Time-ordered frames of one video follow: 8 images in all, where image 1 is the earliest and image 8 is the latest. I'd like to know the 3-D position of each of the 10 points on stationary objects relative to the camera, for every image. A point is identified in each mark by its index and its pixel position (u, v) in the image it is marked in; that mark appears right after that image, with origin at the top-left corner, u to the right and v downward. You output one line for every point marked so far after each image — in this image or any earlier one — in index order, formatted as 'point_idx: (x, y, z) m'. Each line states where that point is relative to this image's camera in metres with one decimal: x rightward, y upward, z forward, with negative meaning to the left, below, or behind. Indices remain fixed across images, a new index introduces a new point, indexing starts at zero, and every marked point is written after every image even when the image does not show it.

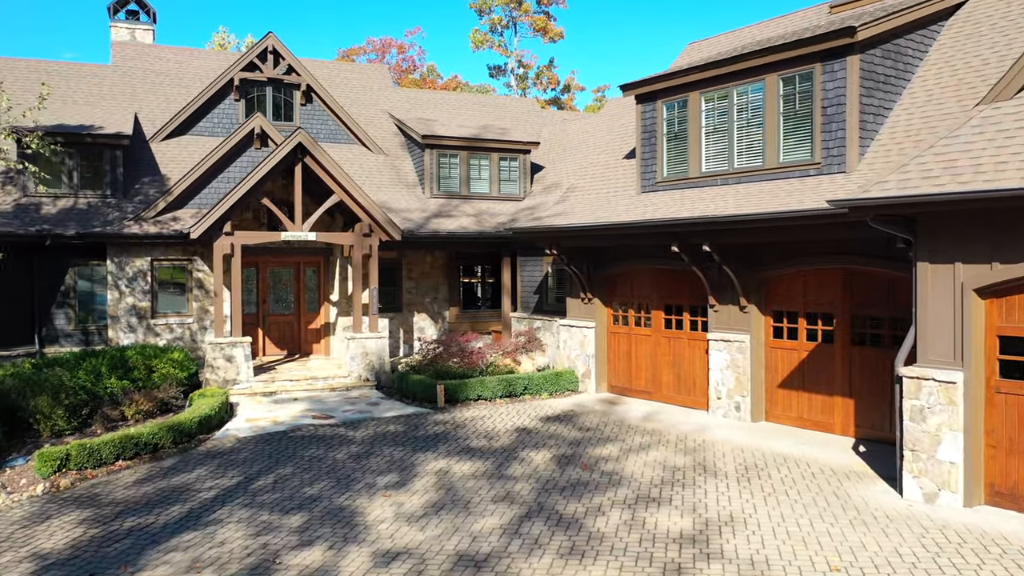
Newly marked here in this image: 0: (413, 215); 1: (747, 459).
0: (-2.4, +1.7, +18.6) m
1: (+3.1, -2.3, +10.3) m
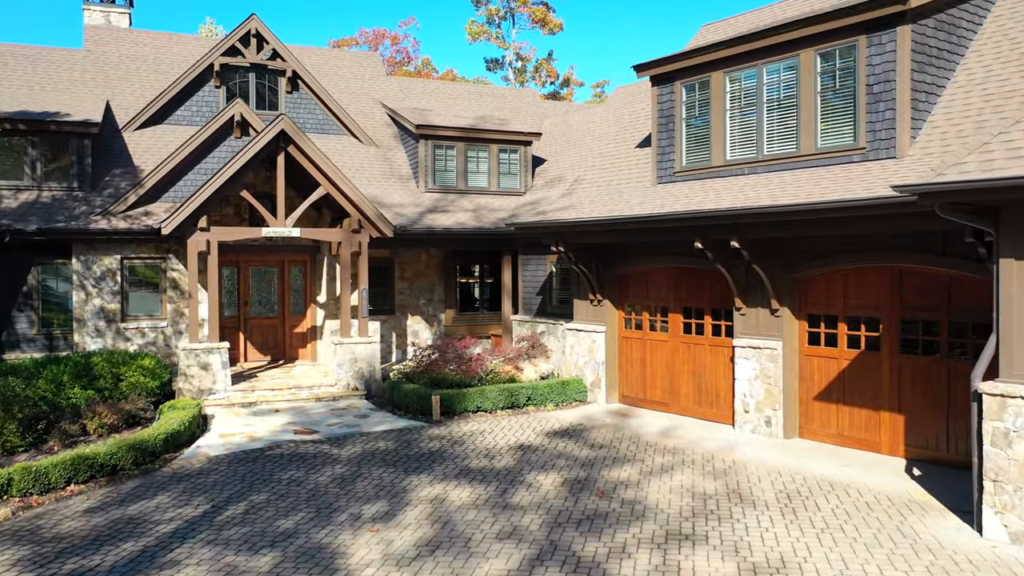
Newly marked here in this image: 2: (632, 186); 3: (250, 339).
0: (-2.3, +1.7, +17.3) m
1: (+3.2, -2.3, +9.0) m
2: (+2.0, +1.7, +13.3) m
3: (-5.9, -1.1, +17.6) m
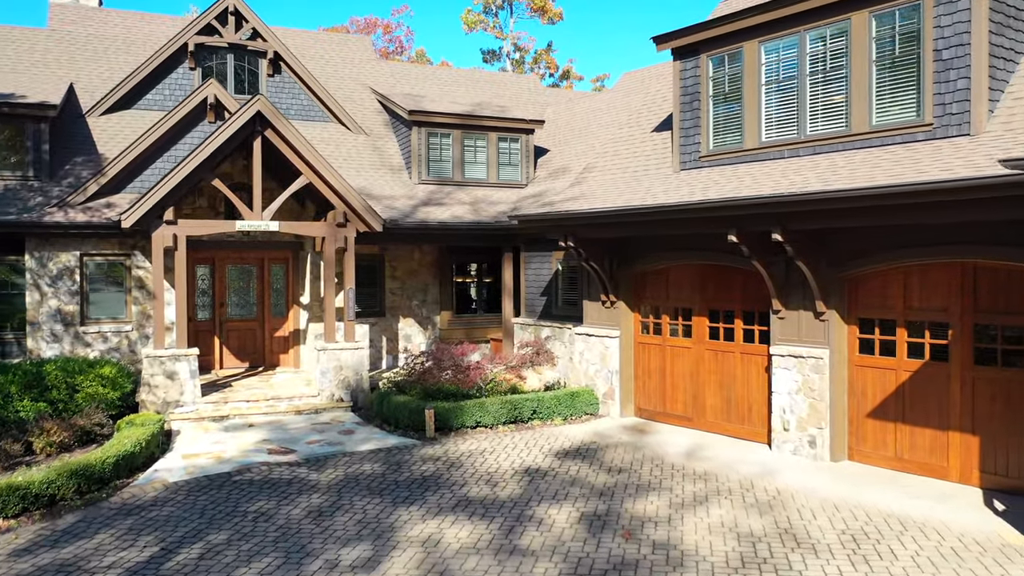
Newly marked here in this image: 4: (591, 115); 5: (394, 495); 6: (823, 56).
0: (-2.3, +1.7, +15.8) m
1: (+3.2, -2.3, +7.5) m
2: (+2.1, +1.7, +11.8) m
3: (-5.9, -1.1, +16.1) m
4: (+1.9, +4.1, +18.7) m
5: (-1.4, -2.4, +9.1) m
6: (+3.9, +2.9, +9.8) m
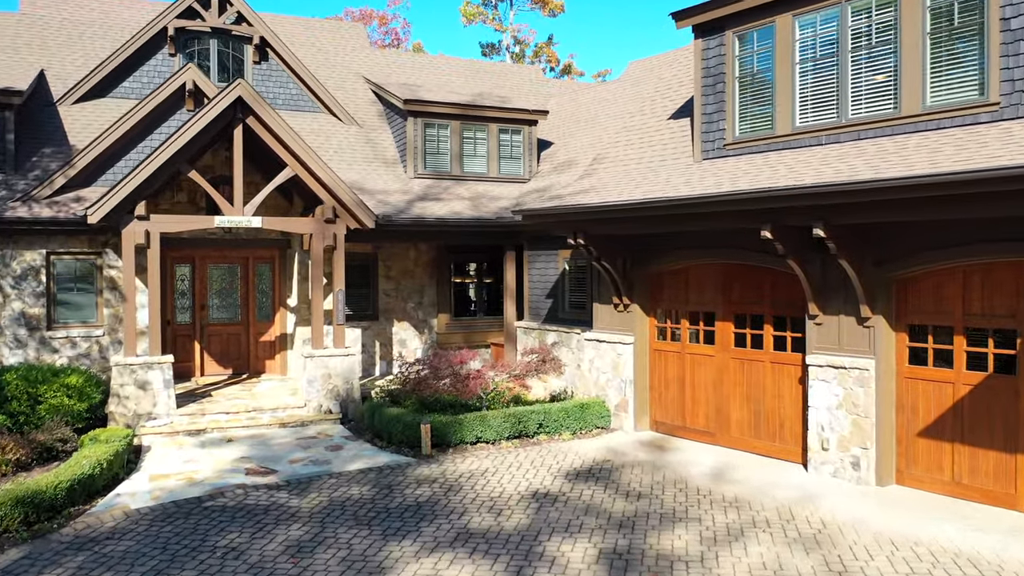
0: (-2.3, +1.7, +14.7) m
1: (+3.3, -2.3, +6.4) m
2: (+2.2, +1.7, +10.8) m
3: (-5.8, -1.2, +14.9) m
4: (+1.9, +4.1, +17.6) m
5: (-1.3, -2.4, +8.0) m
6: (+3.9, +2.9, +8.7) m
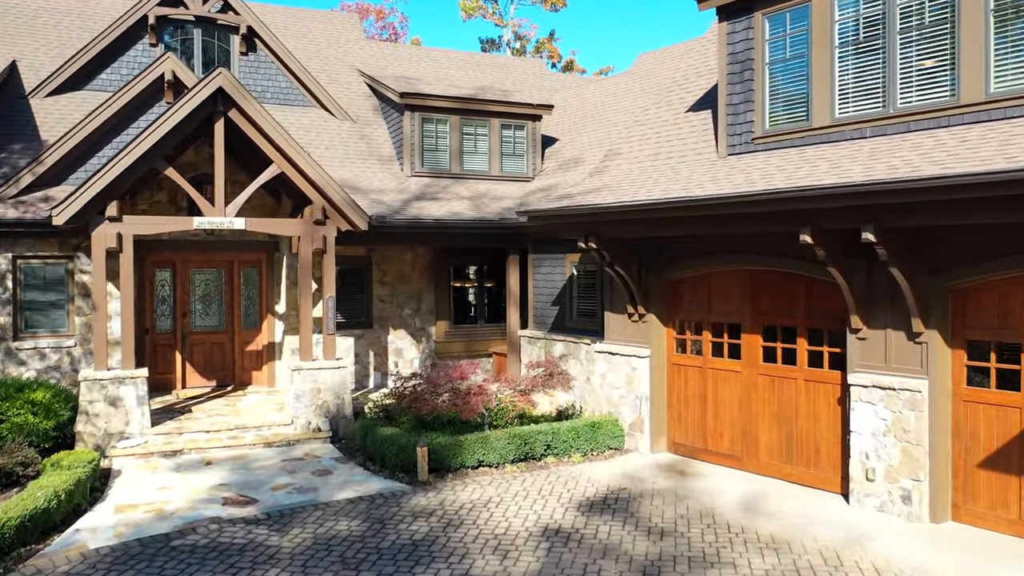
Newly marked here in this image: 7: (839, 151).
0: (-2.2, +1.6, +13.7) m
1: (+3.4, -2.4, +5.5) m
2: (+2.2, +1.6, +9.8) m
3: (-5.7, -1.3, +14.0) m
4: (+2.0, +4.0, +16.6) m
5: (-1.2, -2.5, +7.0) m
6: (+4.0, +2.8, +7.7) m
7: (+3.3, +1.4, +8.0) m
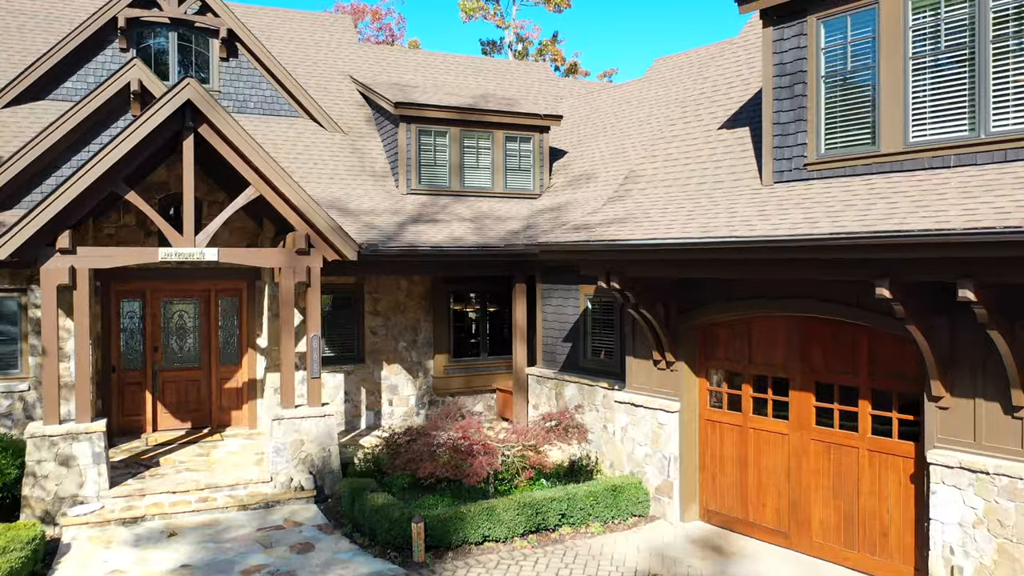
0: (-2.1, +1.1, +12.4) m
1: (+3.5, -2.9, +4.1) m
2: (+2.3, +1.1, +8.4) m
3: (-5.6, -1.8, +12.6) m
4: (+2.1, +3.5, +15.3) m
5: (-1.1, -3.0, +5.7) m
6: (+4.1, +2.2, +6.4) m
7: (+3.4, +0.9, +6.6) m
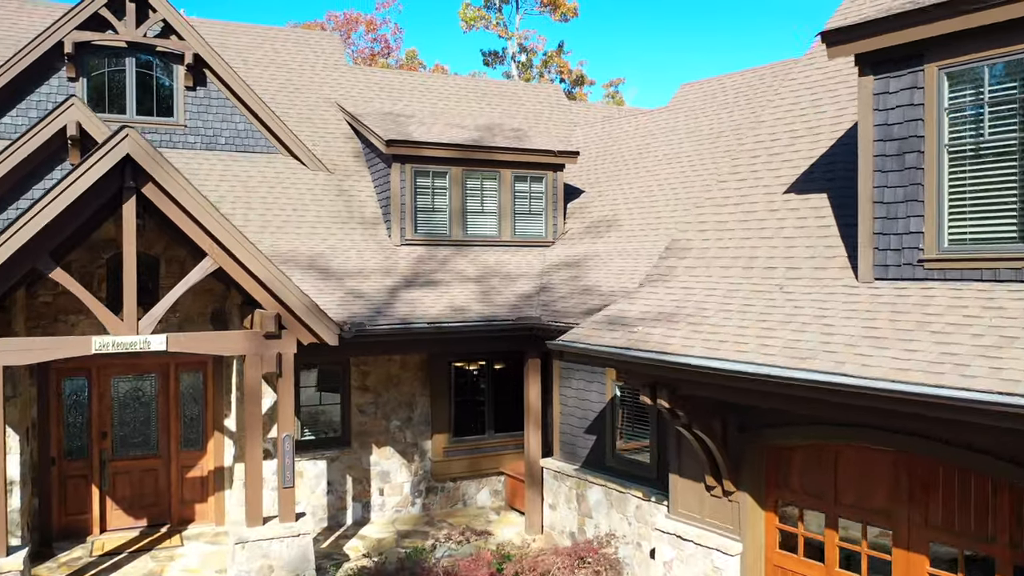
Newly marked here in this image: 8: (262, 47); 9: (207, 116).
0: (-1.9, +0.1, +10.5) m
1: (+3.7, -3.9, +2.3) m
2: (+2.5, +0.1, +6.6) m
3: (-5.5, -2.8, +10.7) m
4: (+2.2, +2.5, +13.4) m
5: (-0.9, -4.1, +3.8) m
6: (+4.3, +1.2, +4.5) m
7: (+3.6, -0.1, +4.7) m
8: (-4.7, +4.6, +14.9) m
9: (-4.9, +2.8, +12.6) m
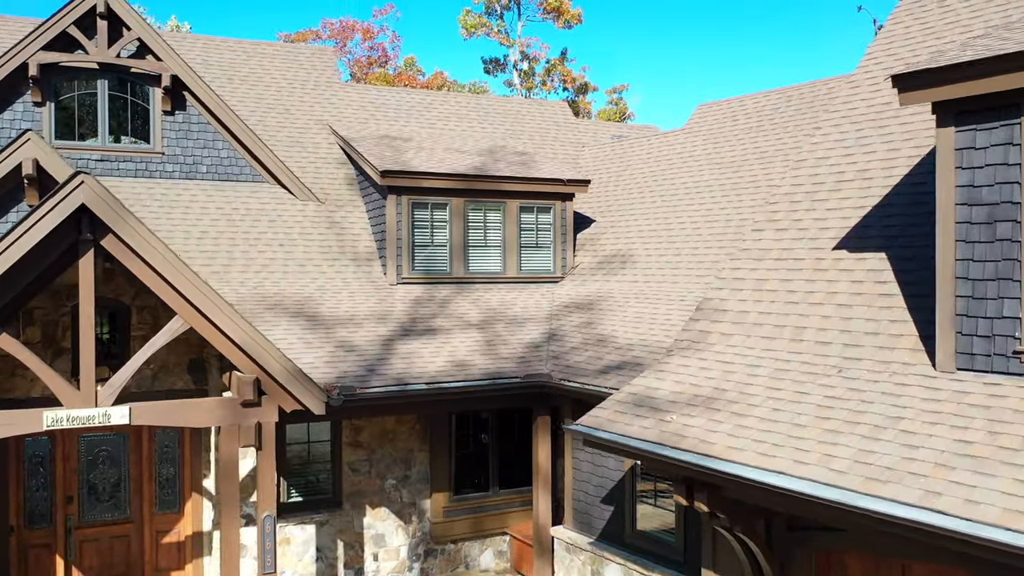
0: (-1.8, -0.5, +9.5) m
1: (+3.8, -4.5, +1.3) m
2: (+2.6, -0.5, +5.6) m
3: (-5.4, -3.4, +9.7) m
4: (+2.3, +1.9, +12.4) m
5: (-0.8, -4.7, +2.8) m
6: (+4.4, +0.6, +3.5) m
7: (+3.7, -0.7, +3.8) m
8: (-4.7, +4.0, +13.9) m
9: (-4.8, +2.1, +11.6) m
